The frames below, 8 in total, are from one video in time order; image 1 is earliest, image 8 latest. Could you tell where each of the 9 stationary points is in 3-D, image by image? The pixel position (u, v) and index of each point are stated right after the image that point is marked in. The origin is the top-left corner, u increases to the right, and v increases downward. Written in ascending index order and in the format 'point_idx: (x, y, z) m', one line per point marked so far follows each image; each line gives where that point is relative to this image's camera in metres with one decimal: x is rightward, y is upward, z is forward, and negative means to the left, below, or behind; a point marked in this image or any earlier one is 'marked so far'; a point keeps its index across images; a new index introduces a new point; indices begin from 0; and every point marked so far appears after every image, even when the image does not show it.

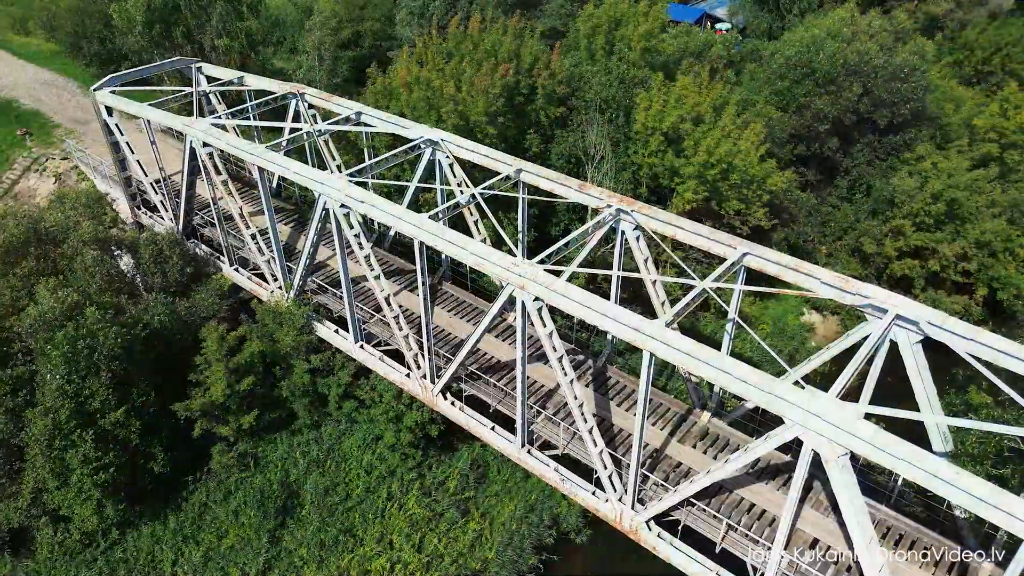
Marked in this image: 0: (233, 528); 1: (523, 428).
0: (-5.8, -5.0, +15.6) m
1: (+0.2, -2.5, +13.0) m
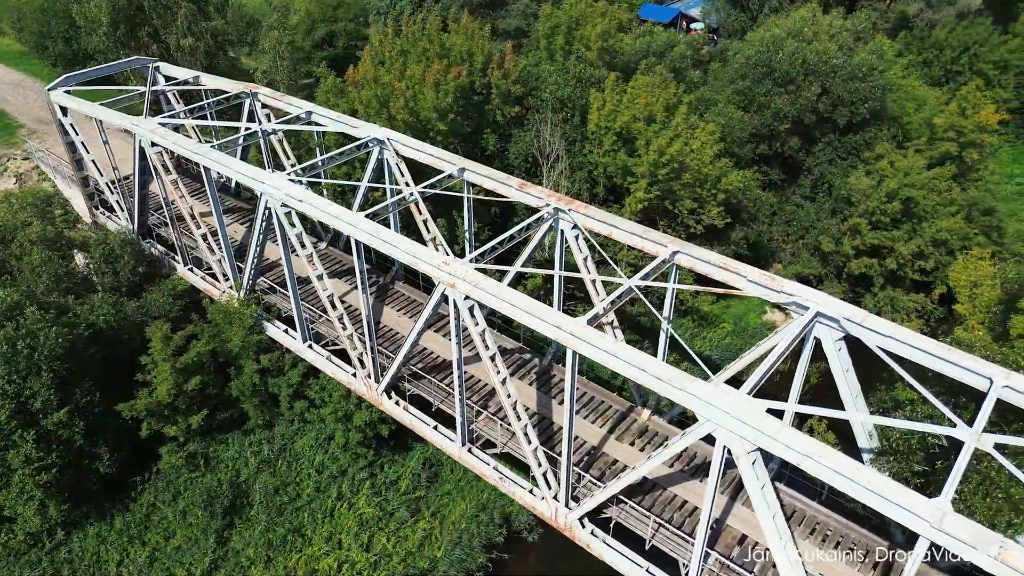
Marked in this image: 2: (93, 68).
0: (-6.9, -5.0, +15.5) m
1: (-0.9, -2.4, +13.0) m
2: (-11.1, +5.8, +19.6) m
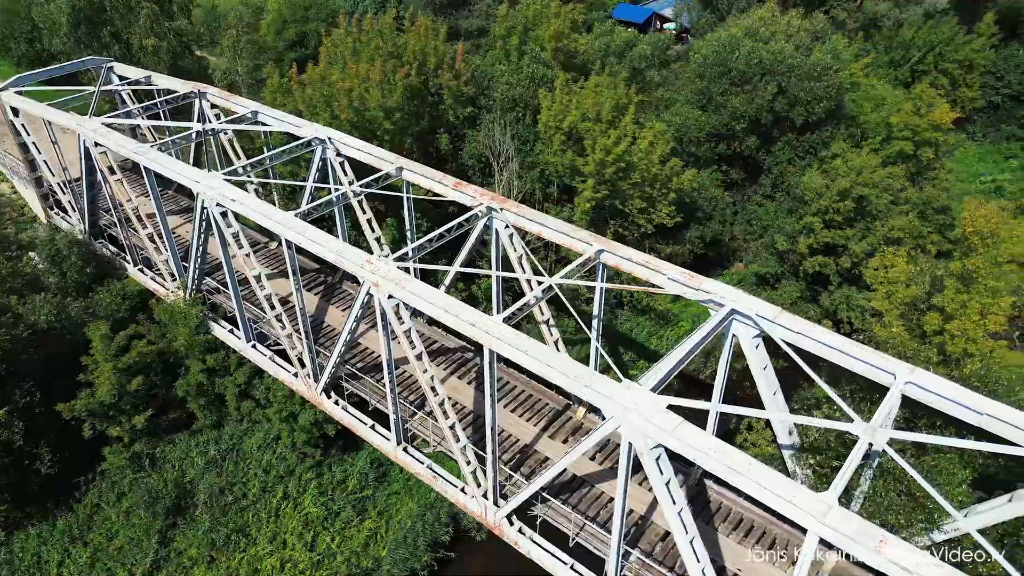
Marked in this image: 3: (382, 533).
0: (-8.1, -5.0, +15.5) m
1: (-2.1, -2.4, +13.1) m
2: (-12.3, +5.8, +19.6) m
3: (-2.8, -5.3, +16.0) m
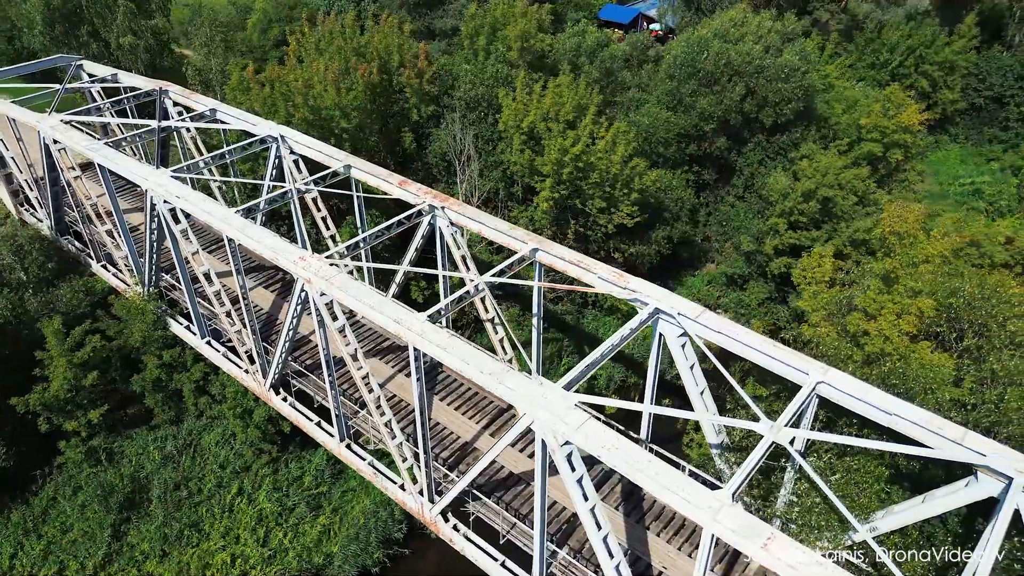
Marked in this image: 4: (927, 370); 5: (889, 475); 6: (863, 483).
0: (-9.2, -4.9, +15.7) m
1: (-3.1, -2.4, +13.1) m
2: (-13.3, +5.9, +19.7) m
3: (-3.8, -5.2, +16.1) m
4: (+6.4, -1.3, +11.4) m
5: (+5.2, -2.6, +10.2) m
6: (+4.7, -2.6, +9.9) m
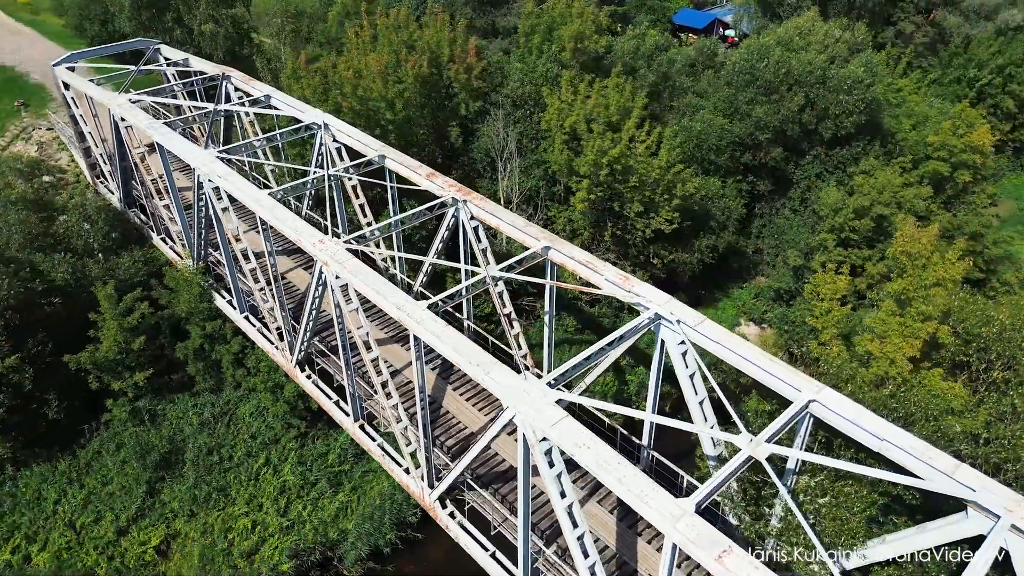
0: (-8.9, -4.2, +16.7) m
1: (-3.0, -2.1, +13.6) m
2: (-11.8, +6.9, +21.1) m
3: (-3.6, -4.9, +16.7) m
4: (+6.4, -1.6, +10.9) m
5: (+5.0, -2.9, +9.8) m
6: (+4.4, -2.8, +9.6) m
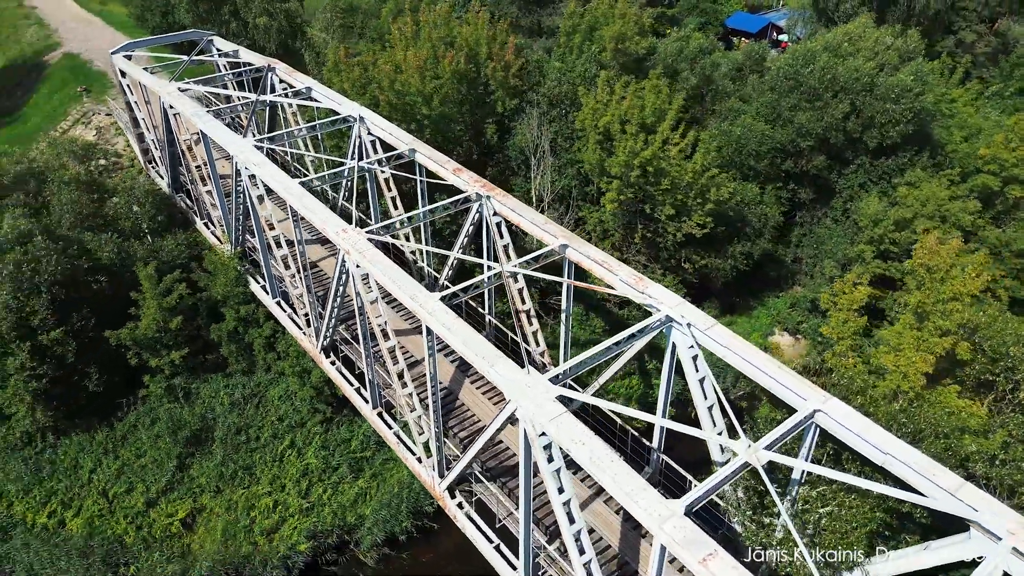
0: (-8.5, -3.8, +17.4) m
1: (-2.7, -1.9, +13.9) m
2: (-10.6, +7.4, +22.0) m
3: (-3.2, -4.7, +17.0) m
4: (+6.5, -1.9, +10.6) m
5: (+5.0, -3.0, +9.6) m
6: (+4.4, -3.0, +9.4) m
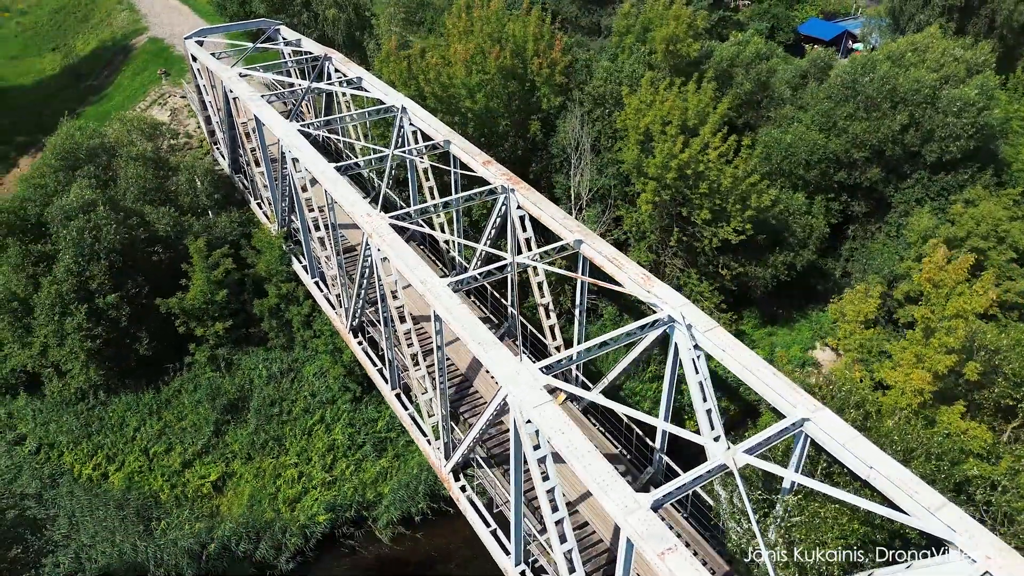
0: (-8.0, -3.1, +18.4) m
1: (-2.4, -1.6, +14.3) m
2: (-9.0, +8.2, +23.1) m
3: (-2.8, -4.3, +17.5) m
4: (+6.4, -2.1, +10.3) m
5: (+4.7, -3.2, +9.4) m
6: (+4.2, -3.1, +9.2) m
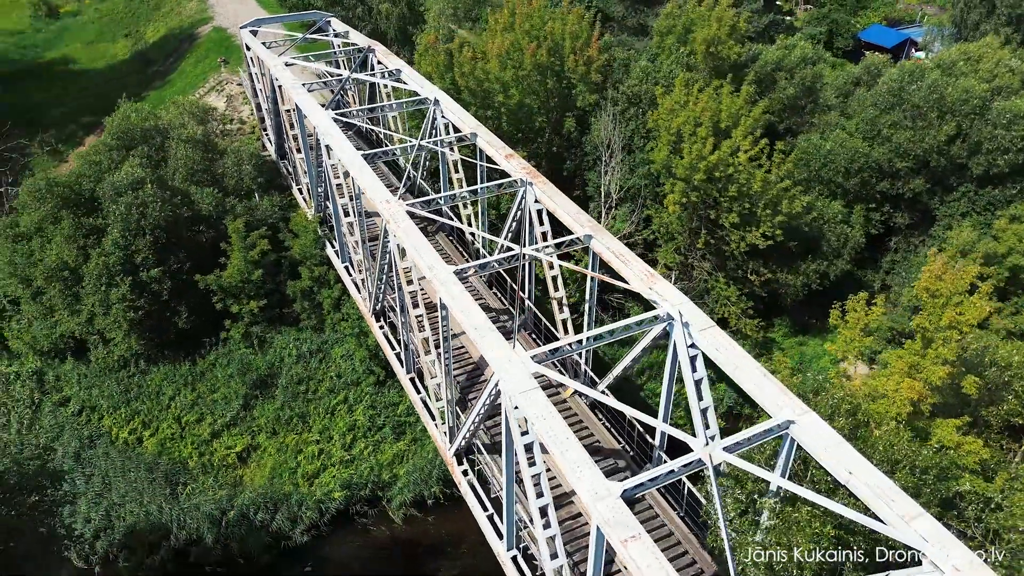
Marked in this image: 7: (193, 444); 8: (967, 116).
0: (-7.5, -2.5, +19.2) m
1: (-2.2, -1.3, +14.7) m
2: (-7.5, +8.8, +23.9) m
3: (-2.5, -4.0, +17.9) m
4: (+6.3, -2.3, +10.0) m
5: (+4.5, -3.3, +9.3) m
6: (+3.9, -3.2, +9.2) m
7: (-7.8, -3.8, +18.0) m
8: (+11.9, +4.4, +19.3) m
